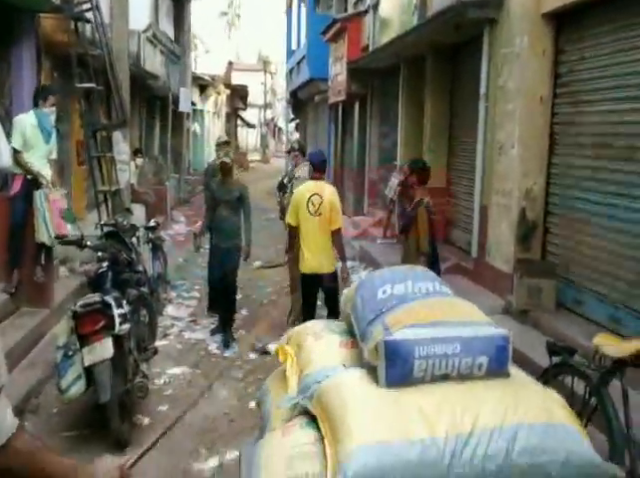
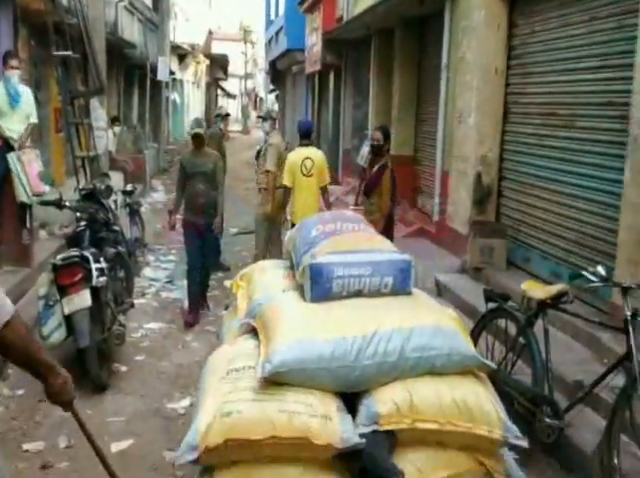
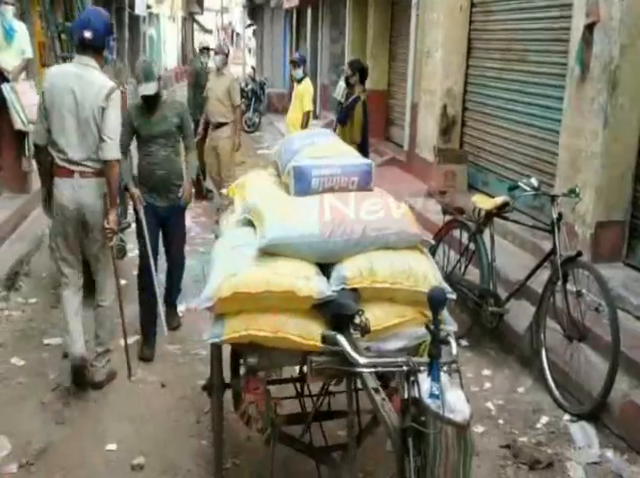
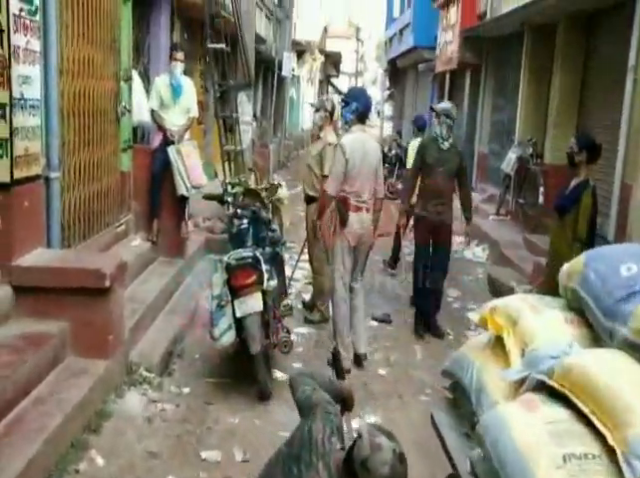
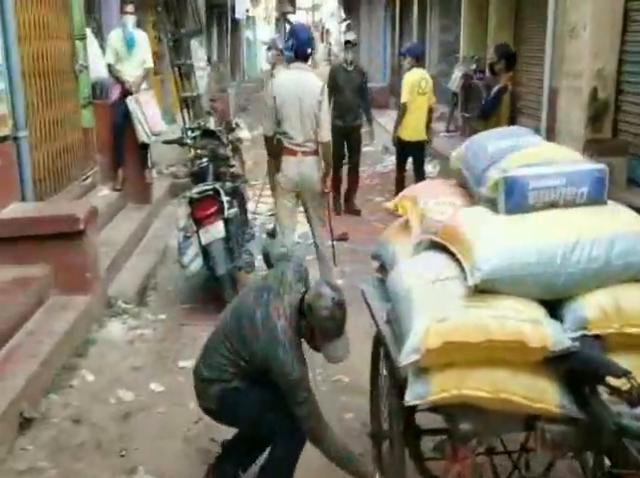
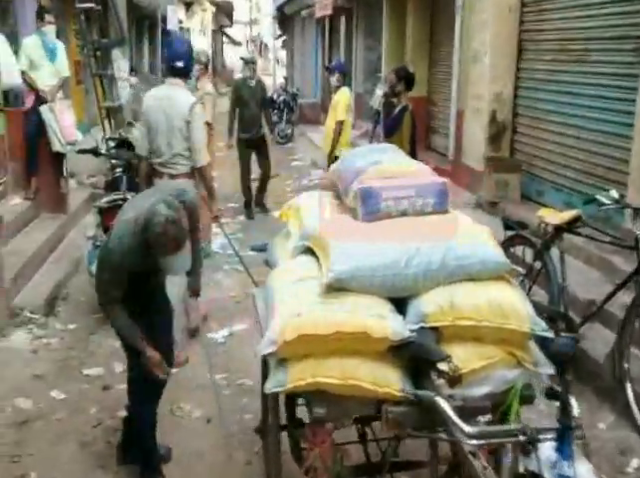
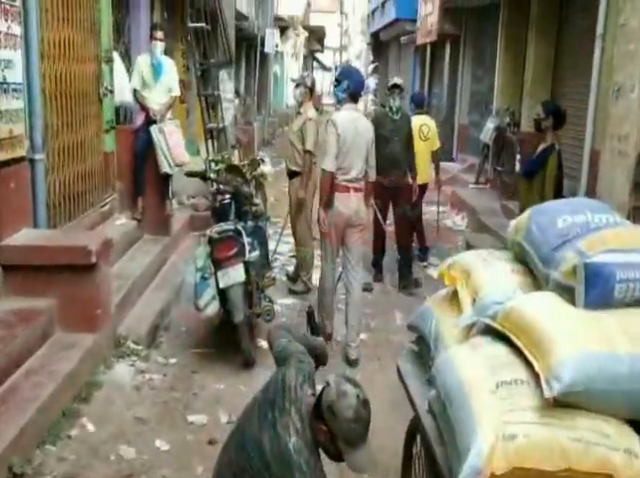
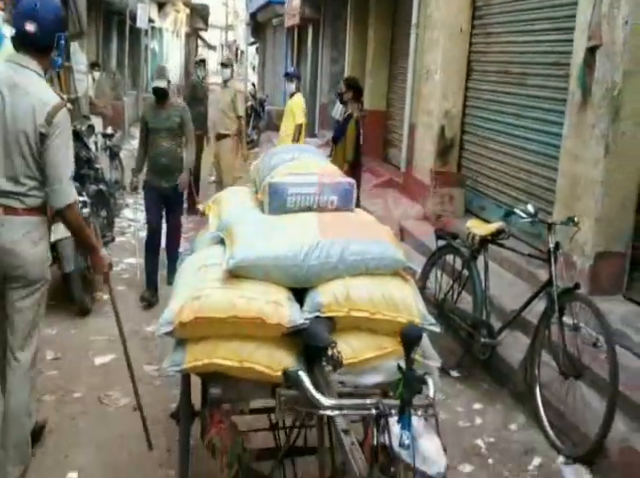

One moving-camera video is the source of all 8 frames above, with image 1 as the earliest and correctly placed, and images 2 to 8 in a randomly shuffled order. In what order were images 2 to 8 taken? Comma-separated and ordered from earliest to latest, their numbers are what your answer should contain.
2, 8, 3, 6, 5, 7, 4
